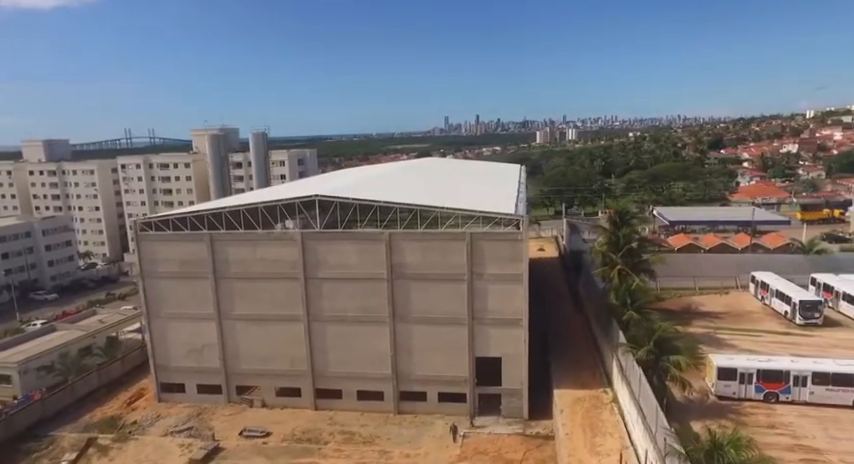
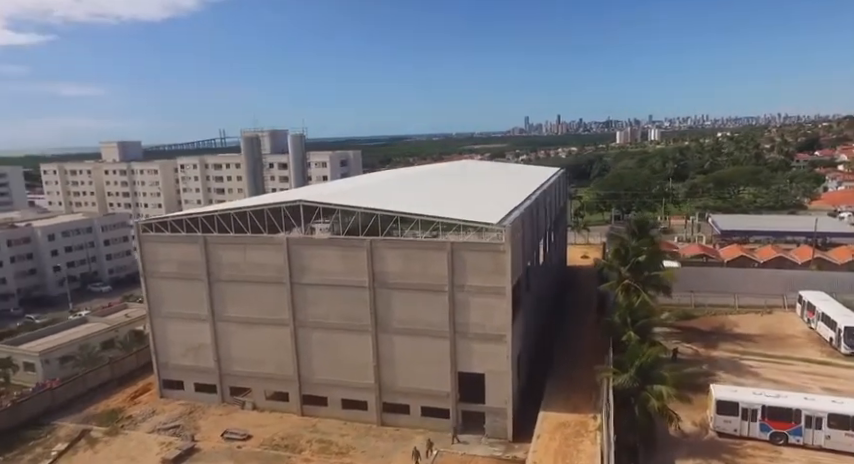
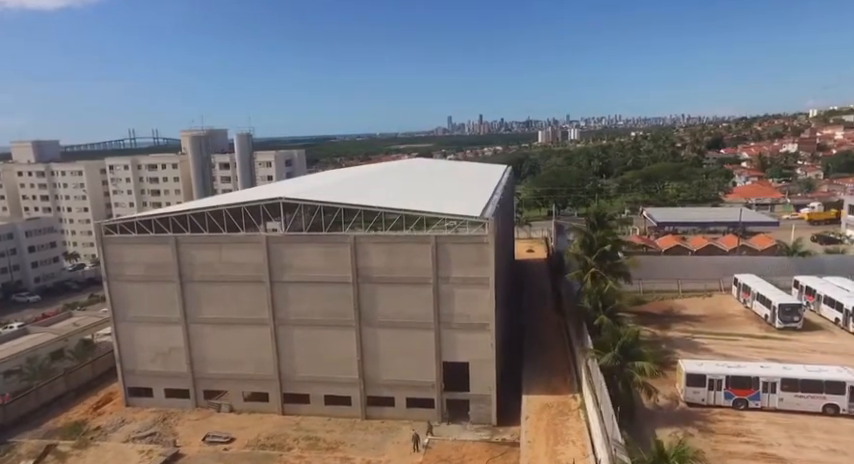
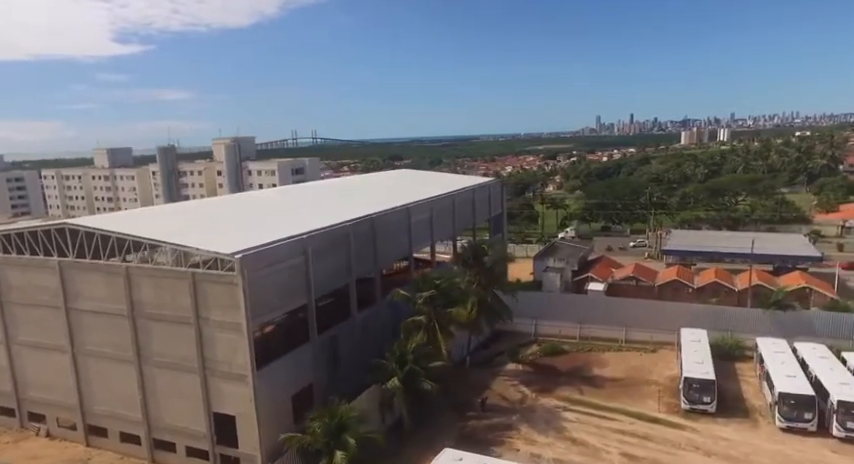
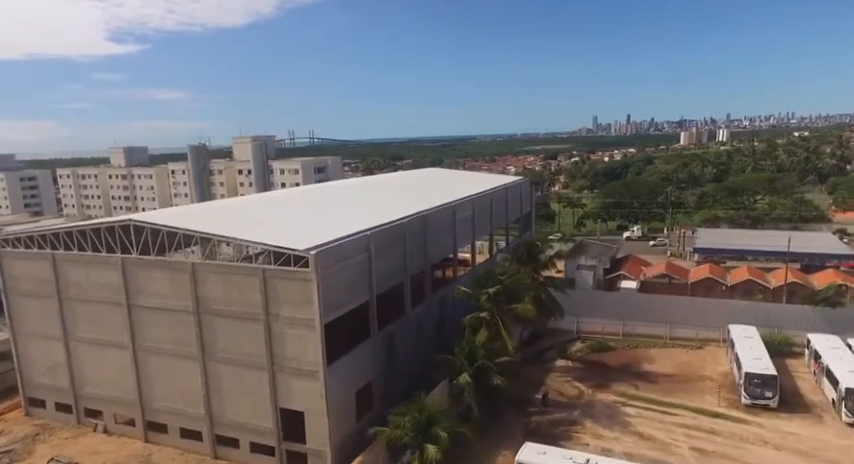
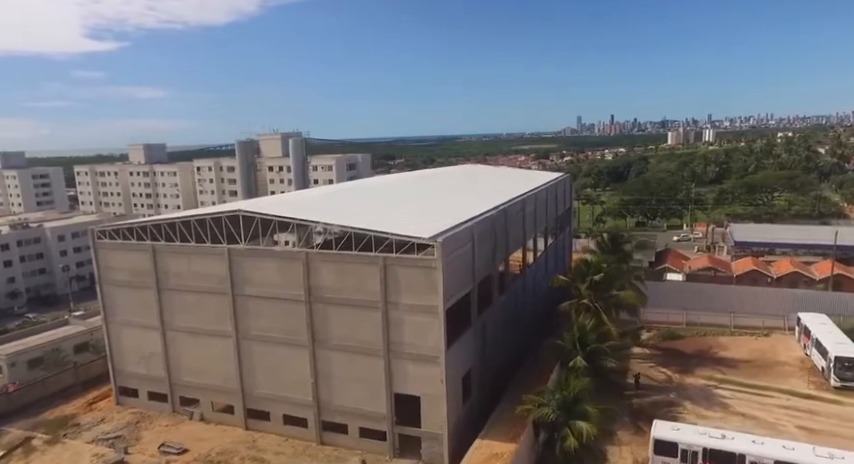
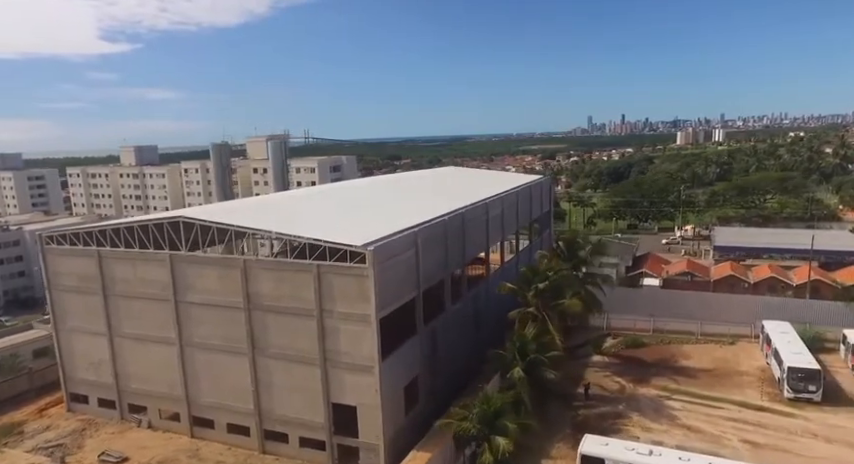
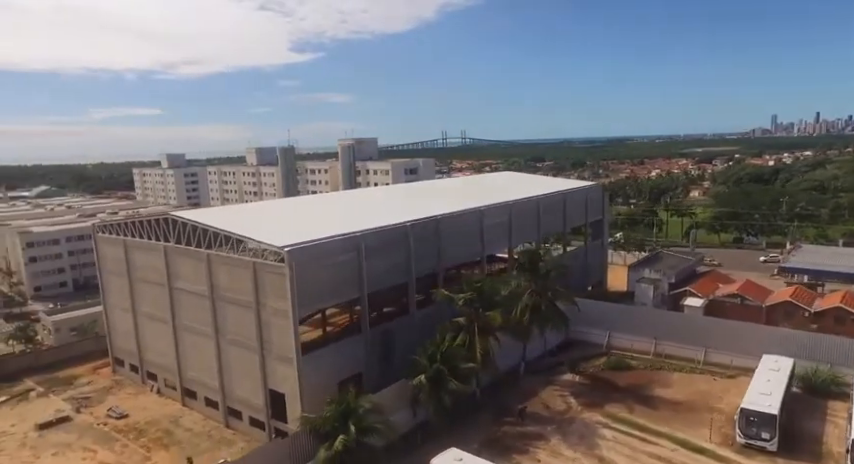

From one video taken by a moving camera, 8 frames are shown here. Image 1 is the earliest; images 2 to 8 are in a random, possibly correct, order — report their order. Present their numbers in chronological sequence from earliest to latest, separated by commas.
3, 2, 6, 7, 5, 4, 8
